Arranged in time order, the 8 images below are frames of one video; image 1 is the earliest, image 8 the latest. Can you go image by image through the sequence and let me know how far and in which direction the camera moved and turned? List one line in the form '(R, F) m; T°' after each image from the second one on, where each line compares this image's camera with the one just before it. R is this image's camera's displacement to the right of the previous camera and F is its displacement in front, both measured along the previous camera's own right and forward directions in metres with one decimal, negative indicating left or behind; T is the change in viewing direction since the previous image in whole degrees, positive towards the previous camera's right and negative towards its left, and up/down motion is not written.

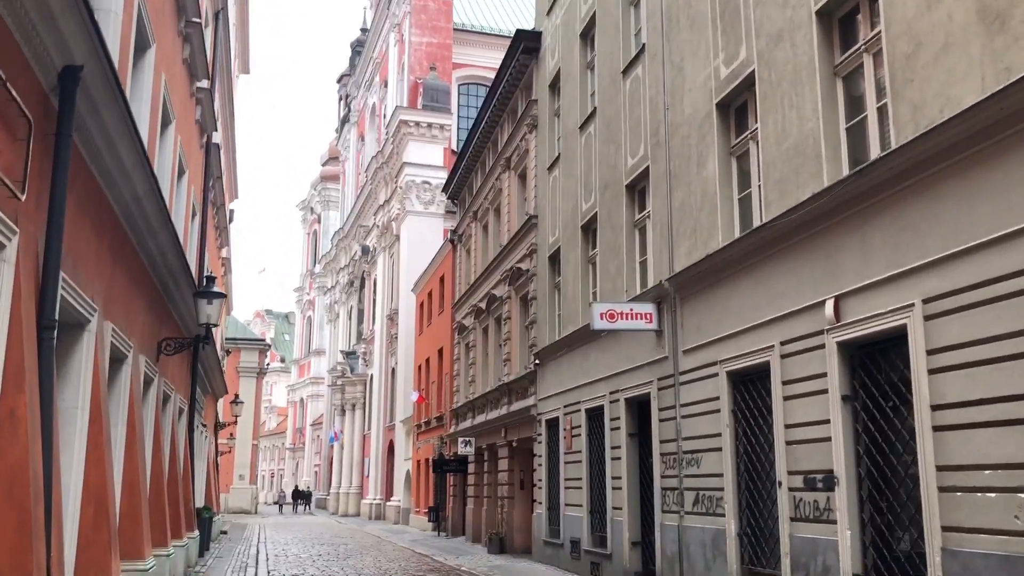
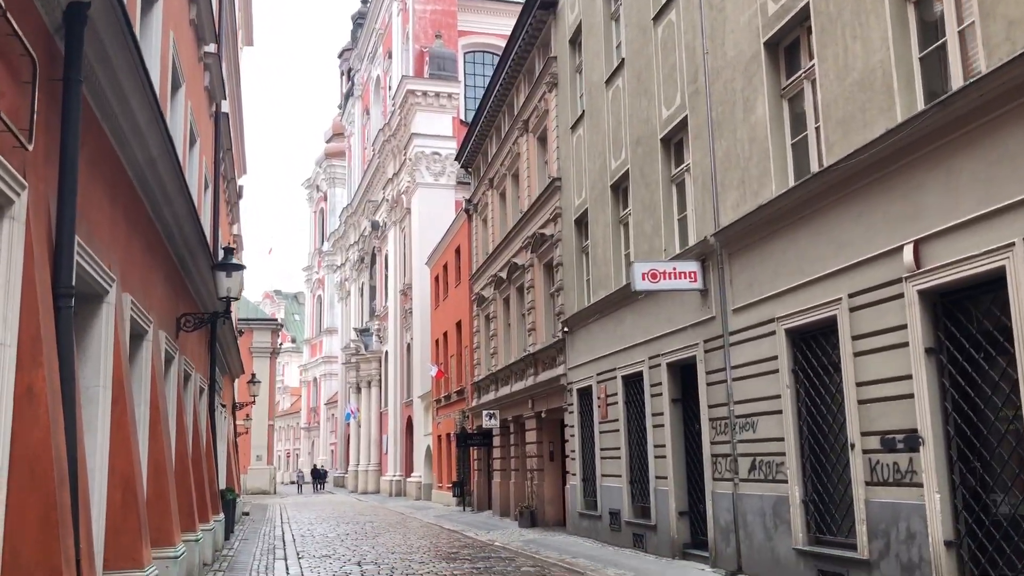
(-0.4, +0.7) m; 0°
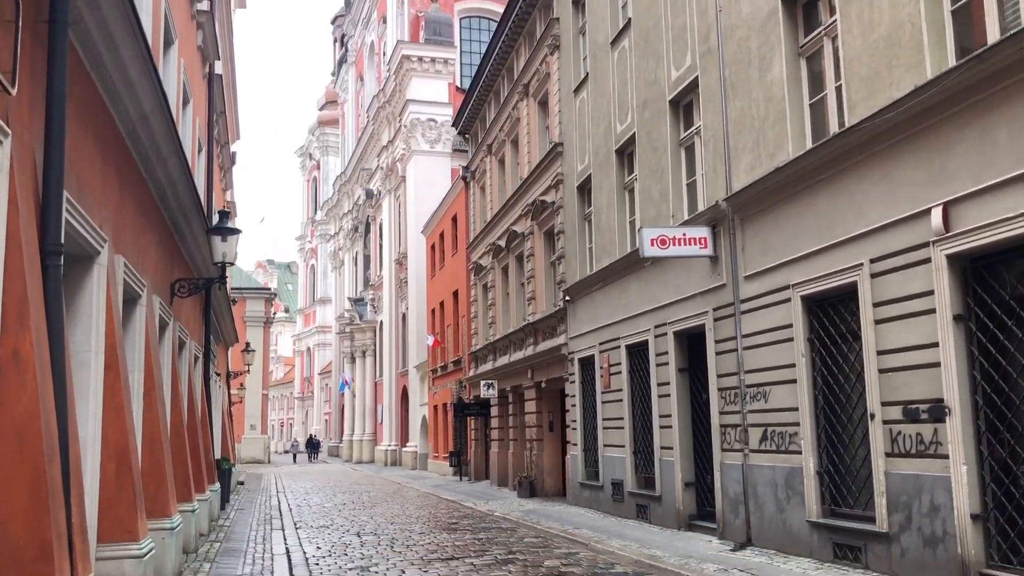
(-0.2, +0.4) m; 0°
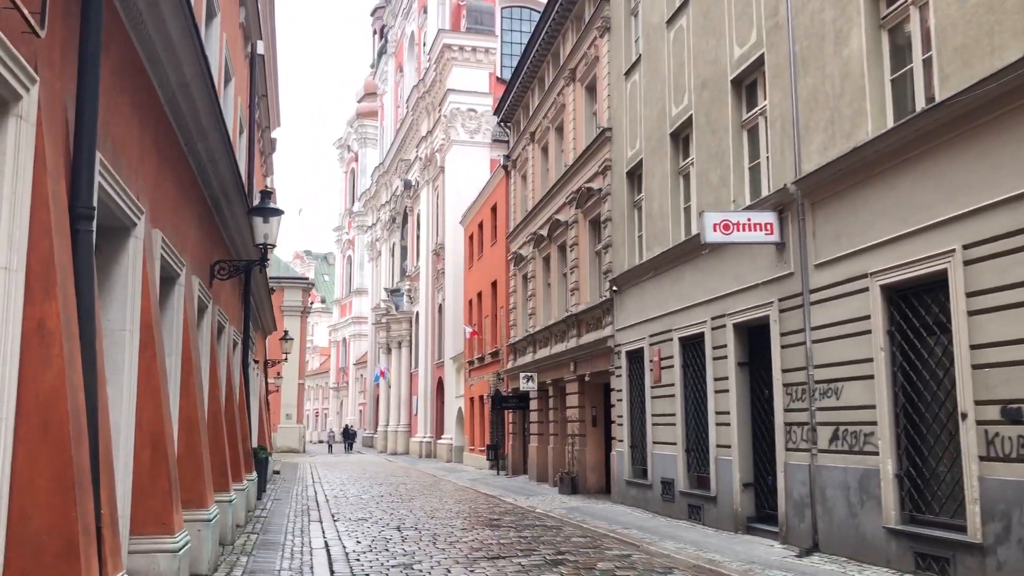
(-0.3, +0.6) m; -2°
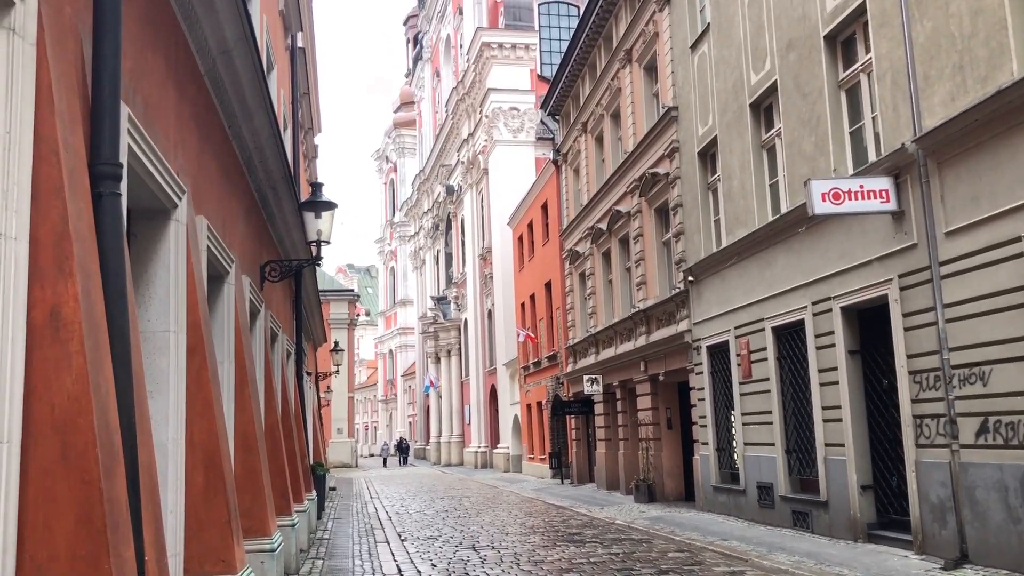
(-0.5, +1.3) m; -3°
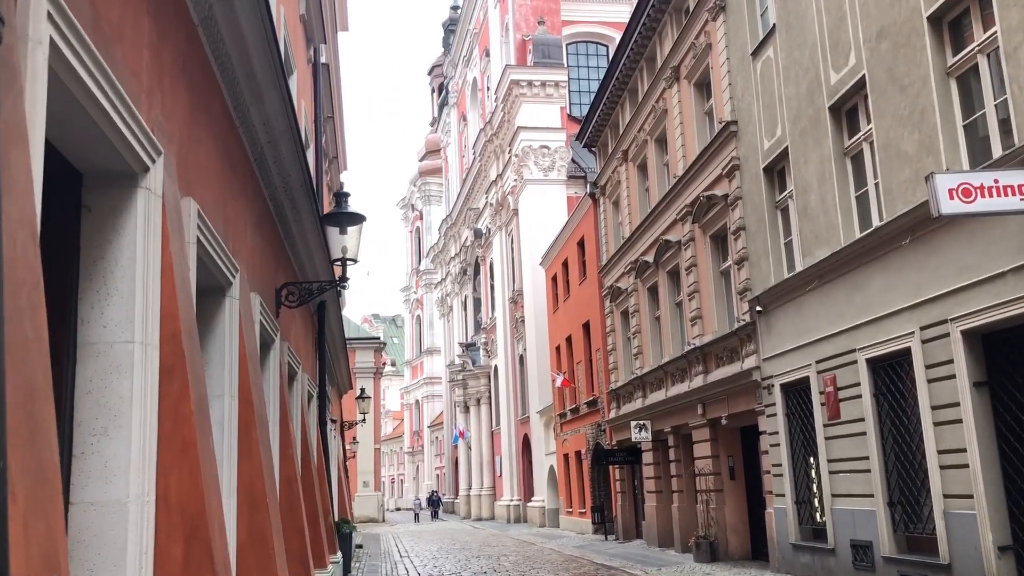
(-0.4, +1.8) m; -2°
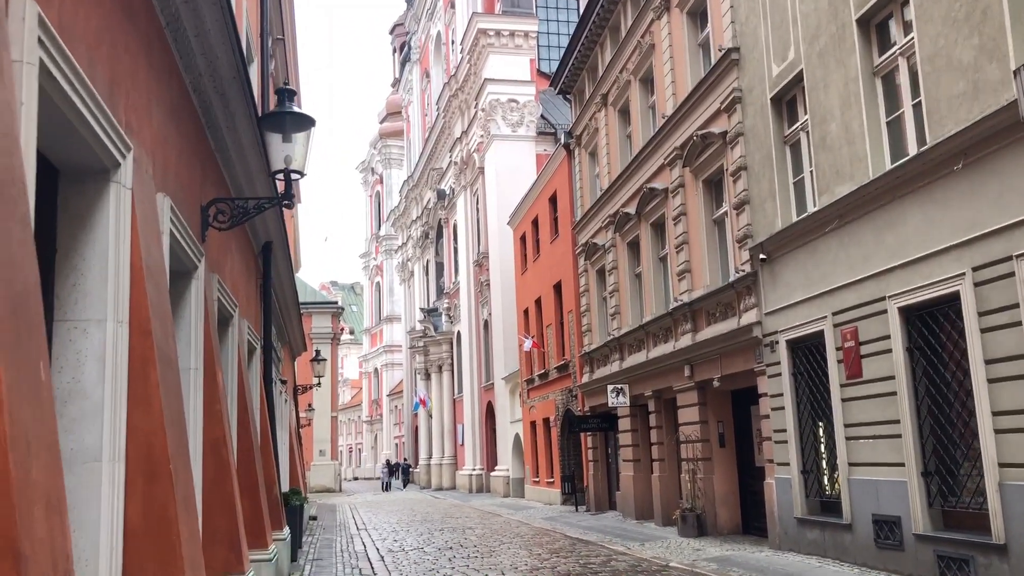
(-0.2, +1.9) m; +3°
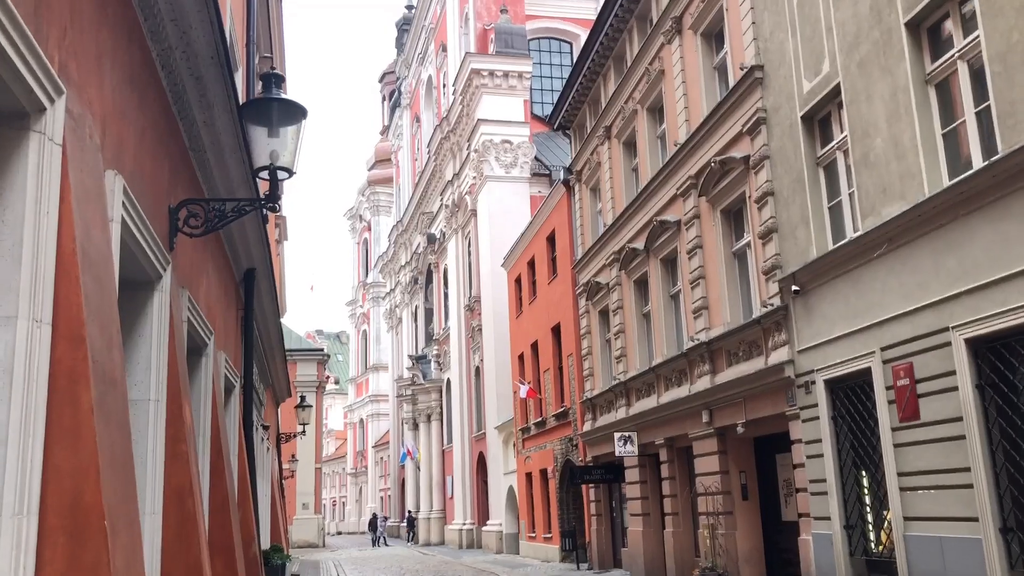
(-0.3, +1.3) m; +1°
